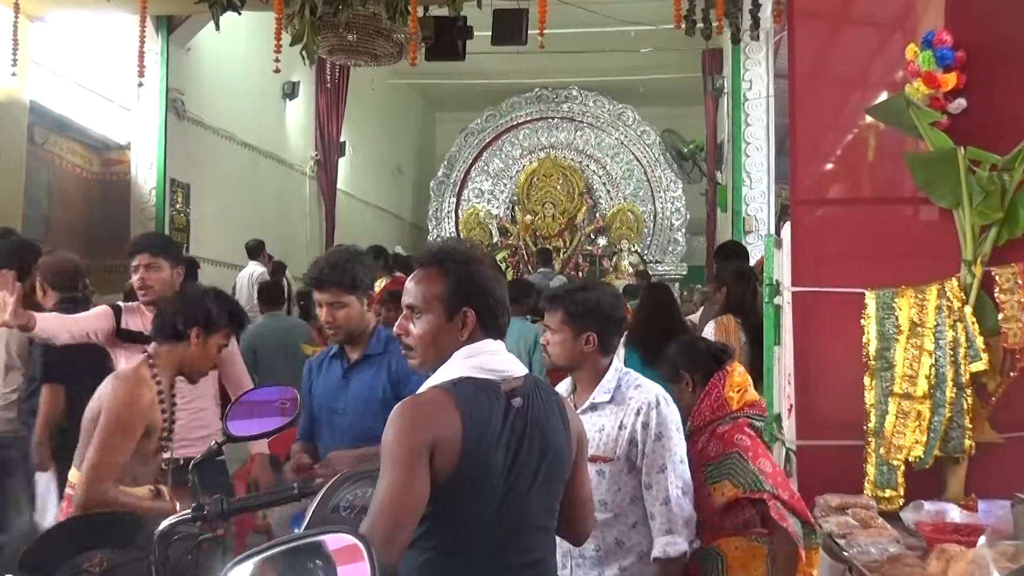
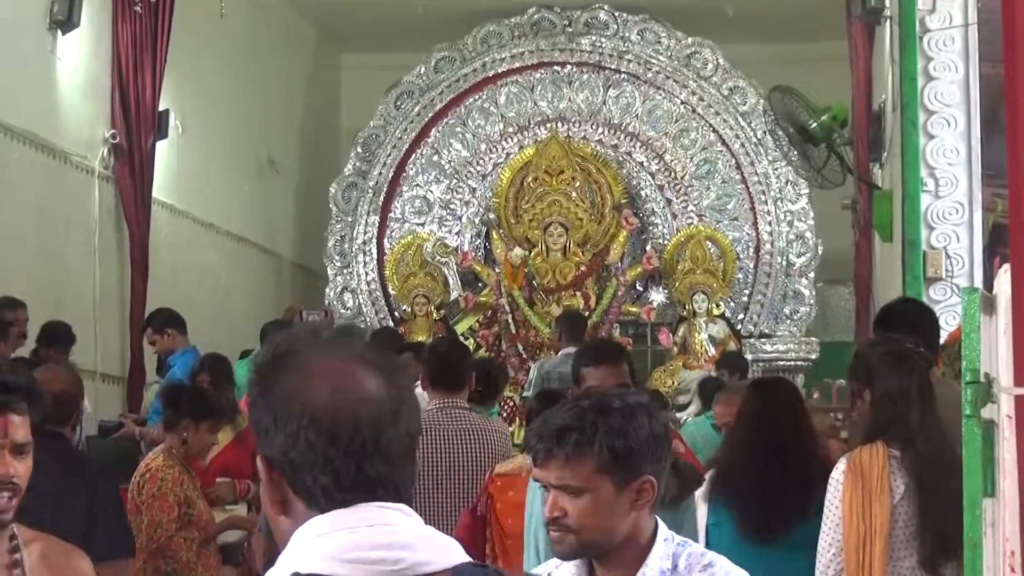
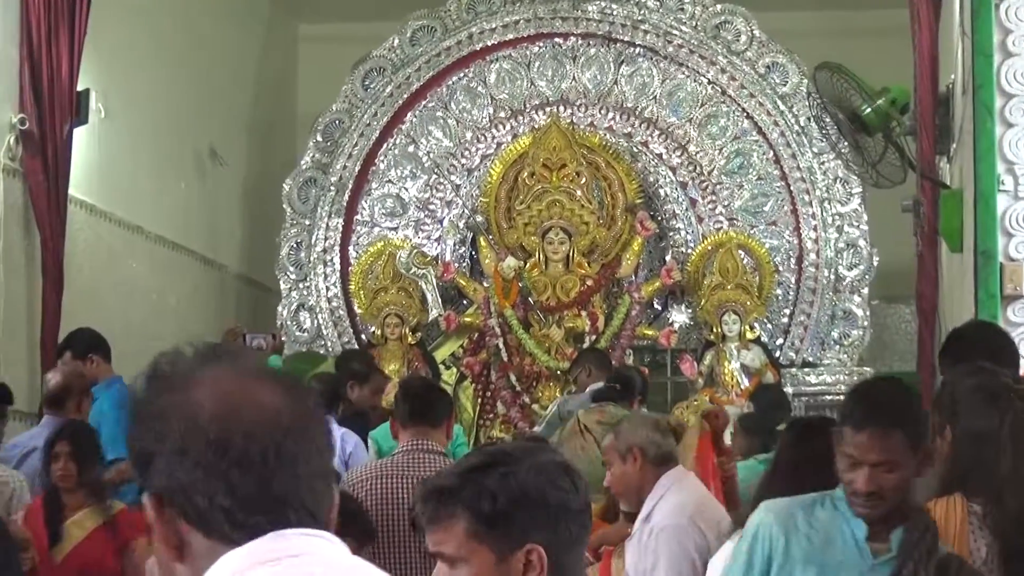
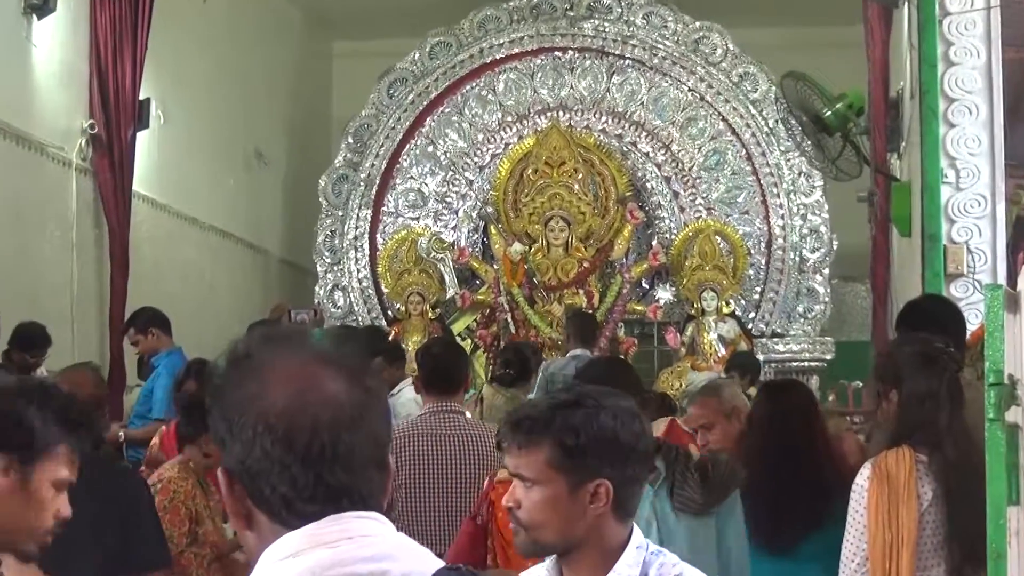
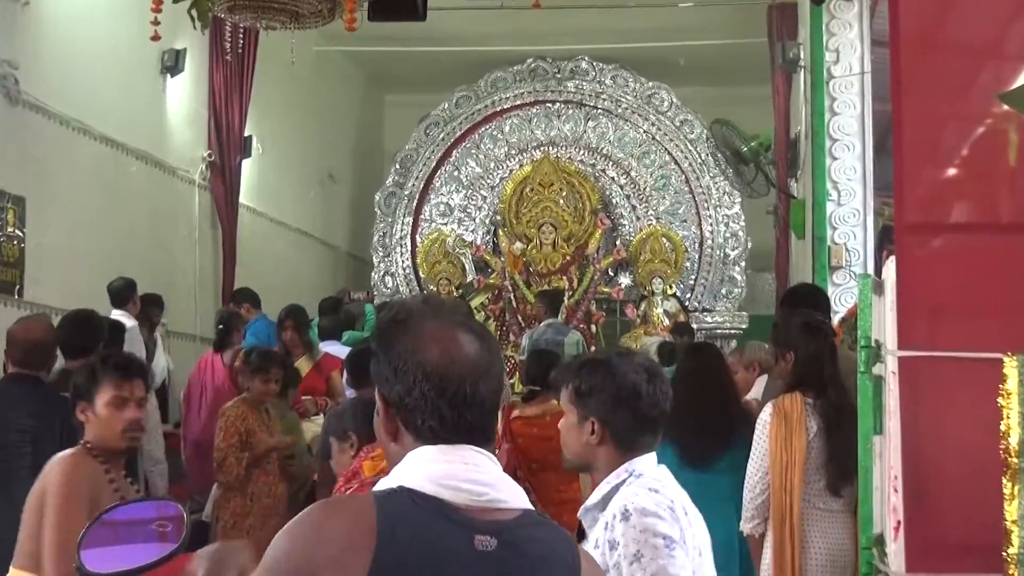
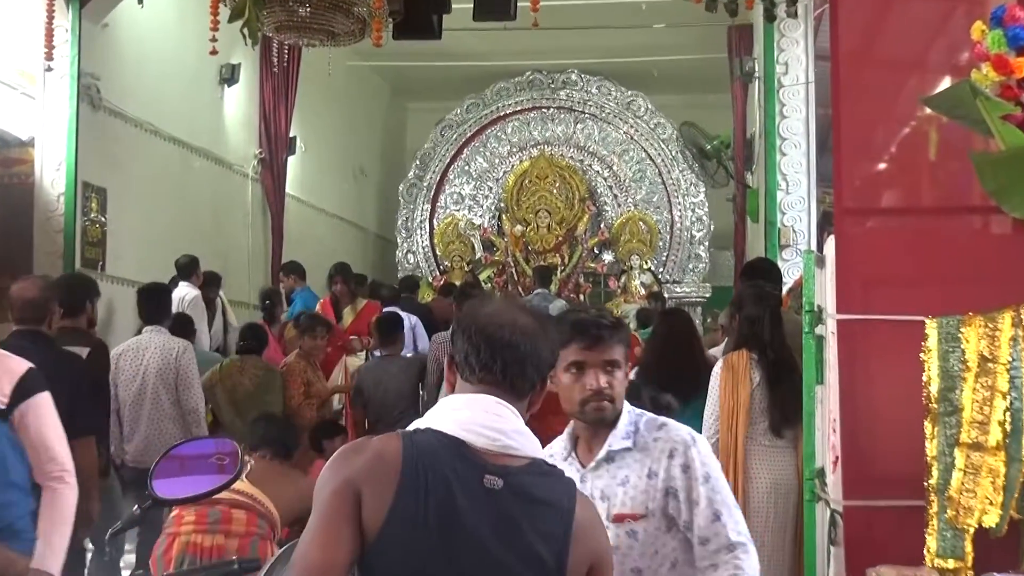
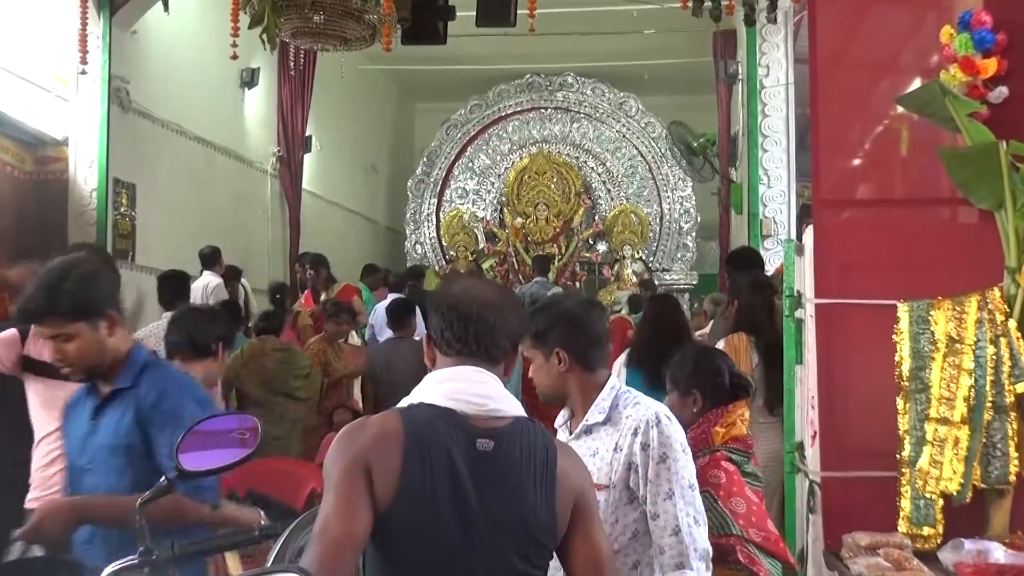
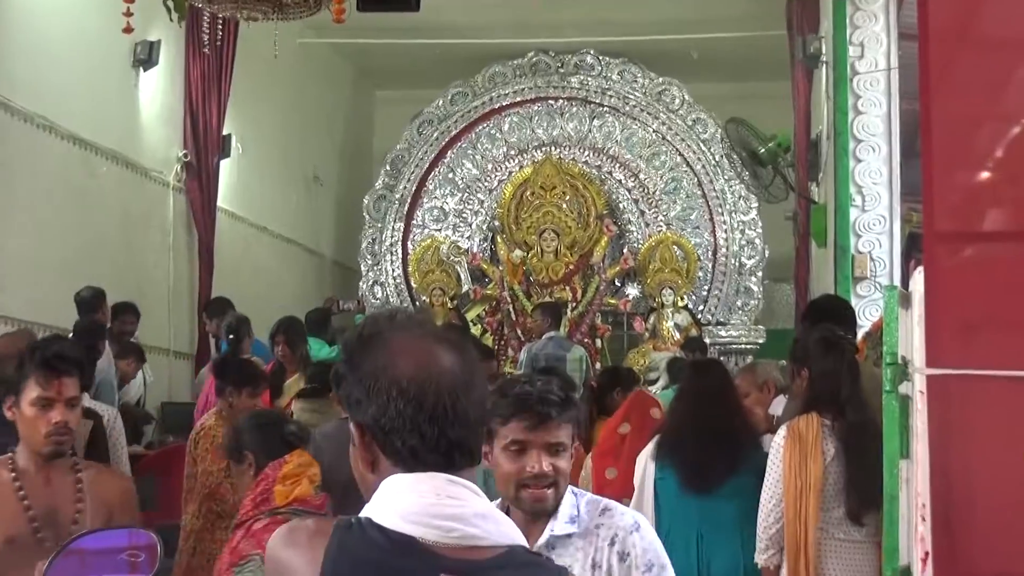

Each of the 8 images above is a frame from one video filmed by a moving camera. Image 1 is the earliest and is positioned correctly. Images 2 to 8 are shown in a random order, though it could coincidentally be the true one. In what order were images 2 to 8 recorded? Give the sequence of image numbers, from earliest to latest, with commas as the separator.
7, 6, 5, 8, 2, 4, 3
